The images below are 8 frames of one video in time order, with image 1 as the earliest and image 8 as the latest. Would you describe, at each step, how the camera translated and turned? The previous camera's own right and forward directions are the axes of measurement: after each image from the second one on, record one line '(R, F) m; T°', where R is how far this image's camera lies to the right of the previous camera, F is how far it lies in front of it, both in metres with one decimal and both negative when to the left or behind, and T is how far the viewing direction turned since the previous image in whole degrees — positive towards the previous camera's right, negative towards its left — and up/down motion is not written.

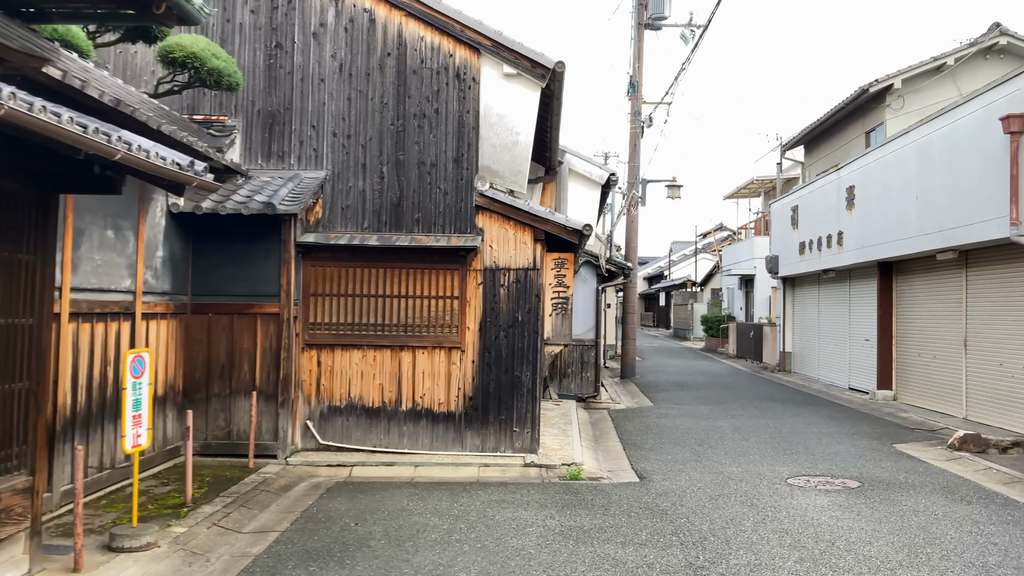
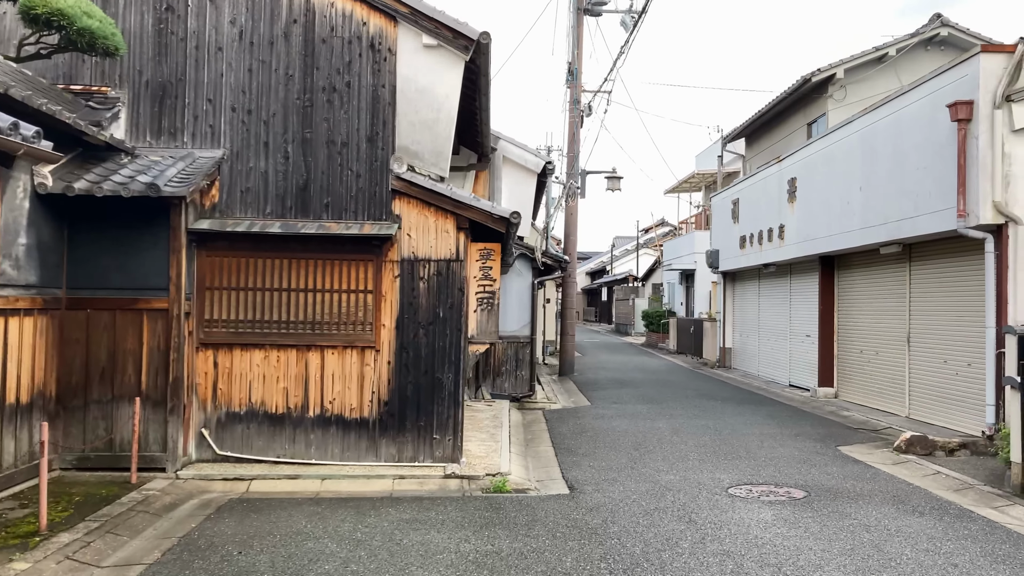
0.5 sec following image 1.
(+0.2, +0.6) m; +4°
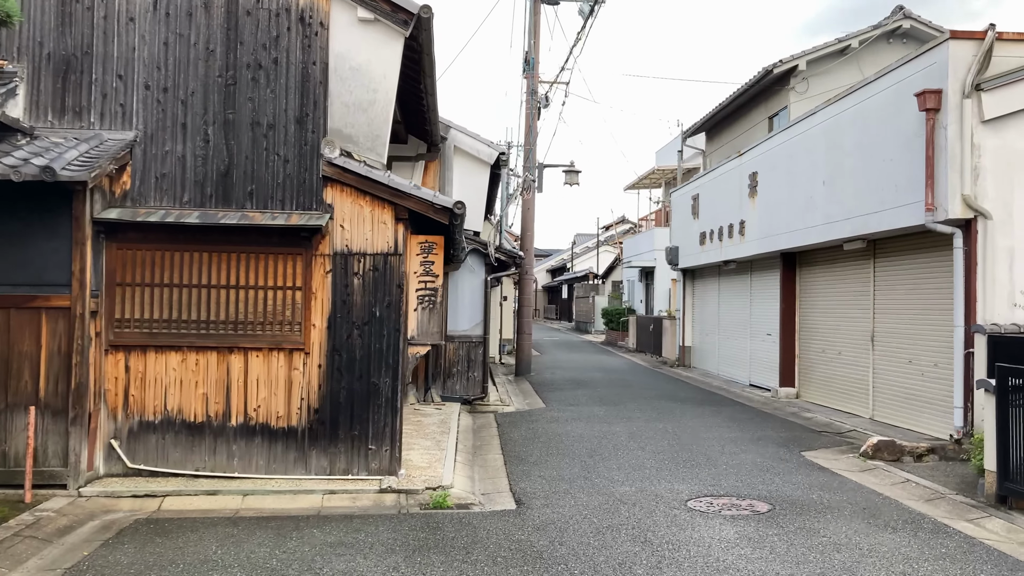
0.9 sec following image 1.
(+0.1, +0.5) m; +3°
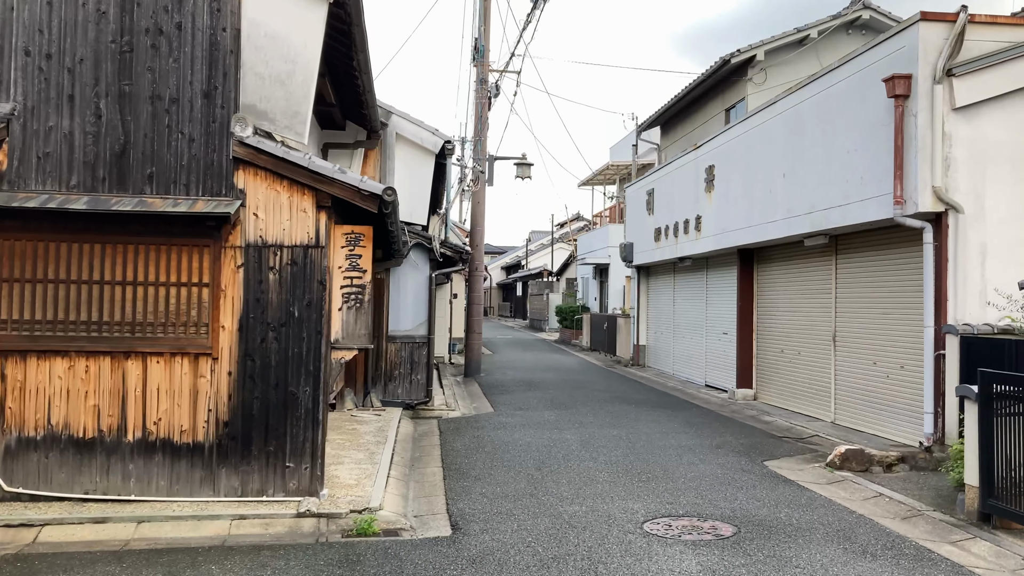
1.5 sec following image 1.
(+0.1, +0.6) m; +3°
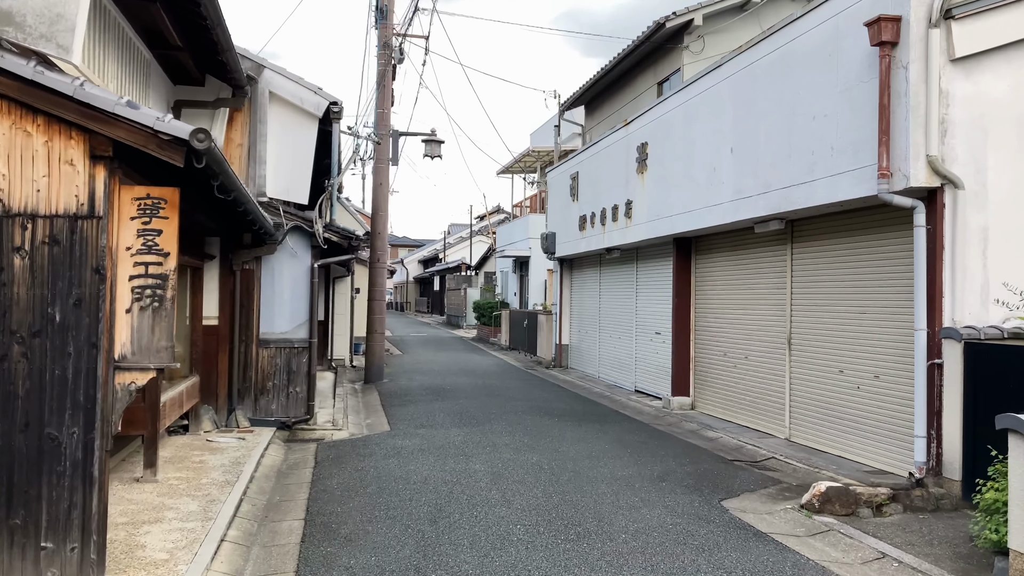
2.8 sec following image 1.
(+0.2, +1.6) m; +5°
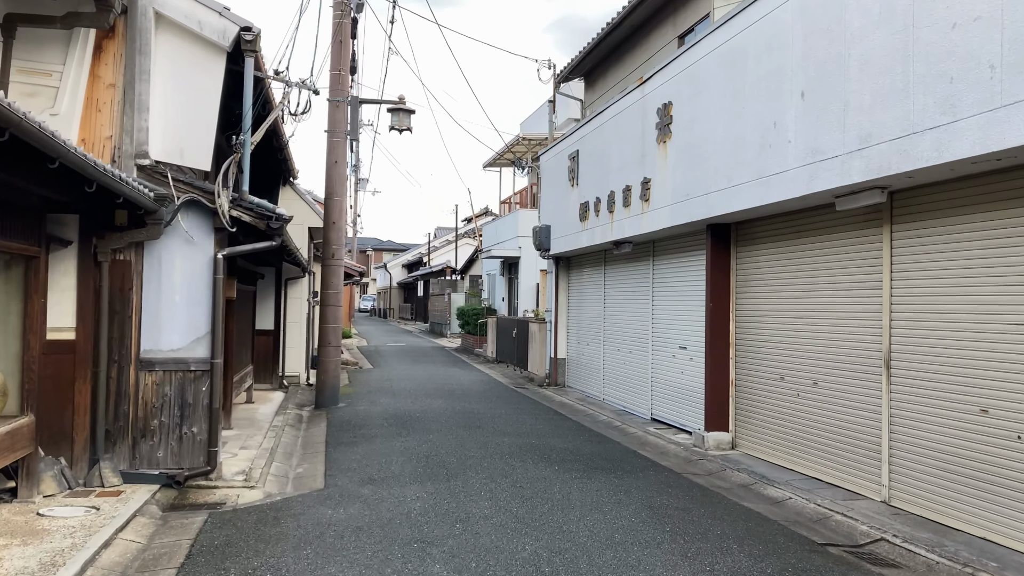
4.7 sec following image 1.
(0.0, +2.4) m; +1°
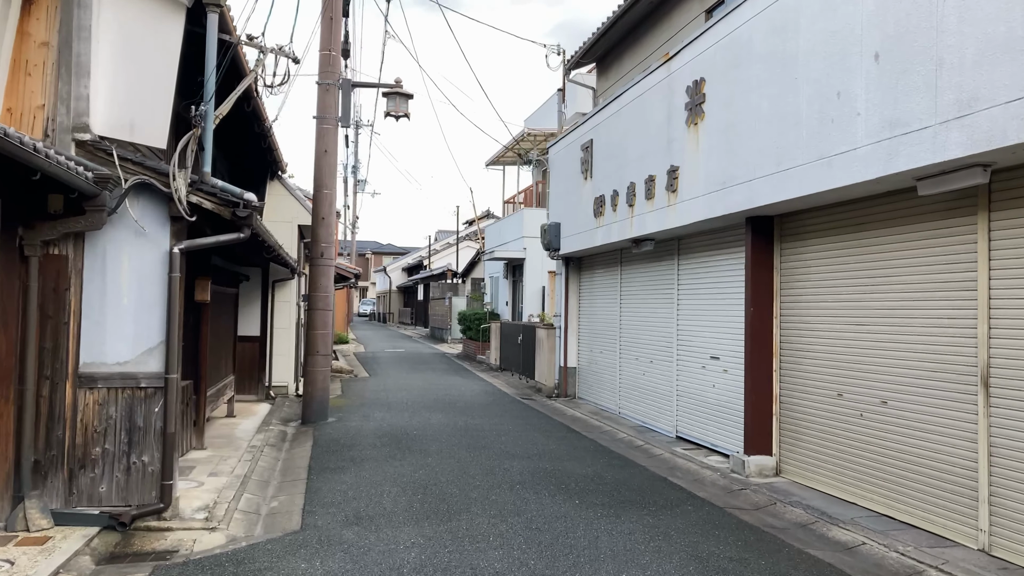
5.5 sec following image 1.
(-0.1, +1.0) m; 0°
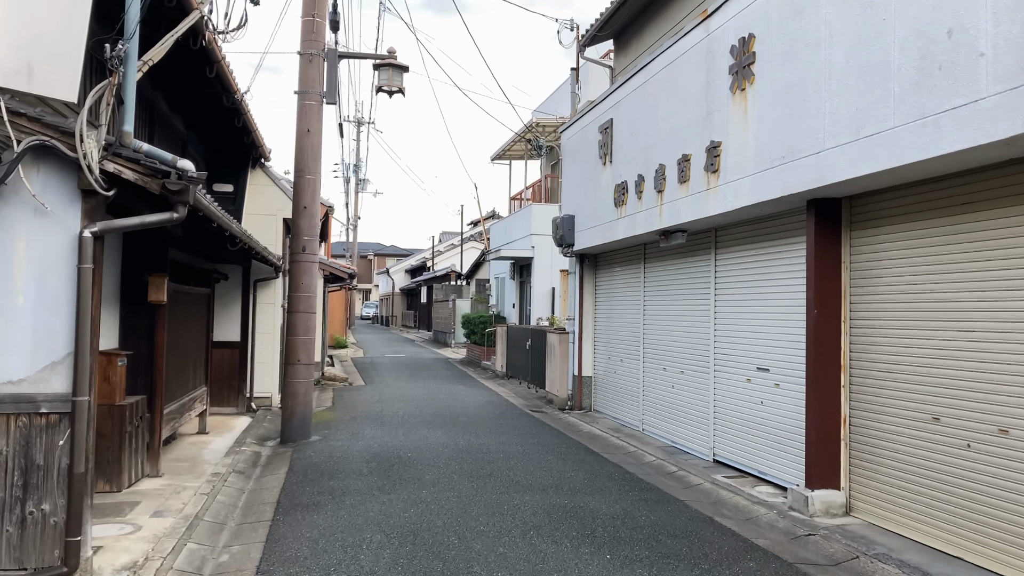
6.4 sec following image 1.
(0.0, +1.2) m; 0°
